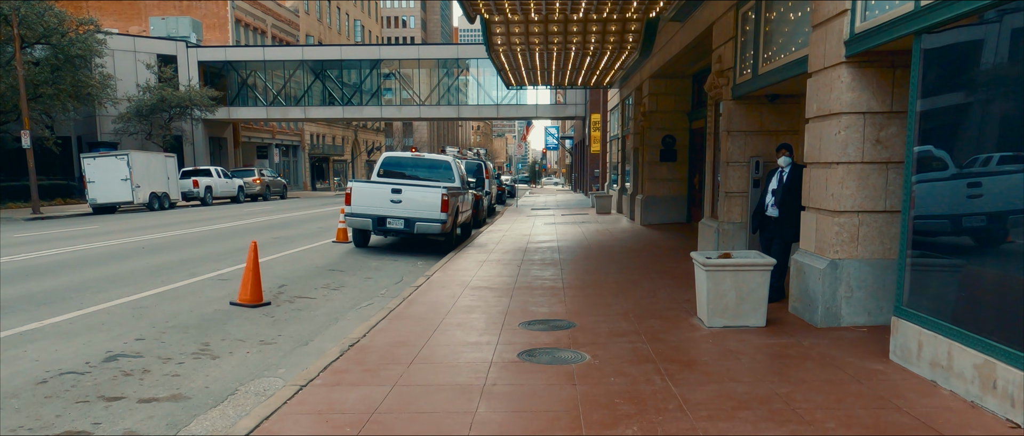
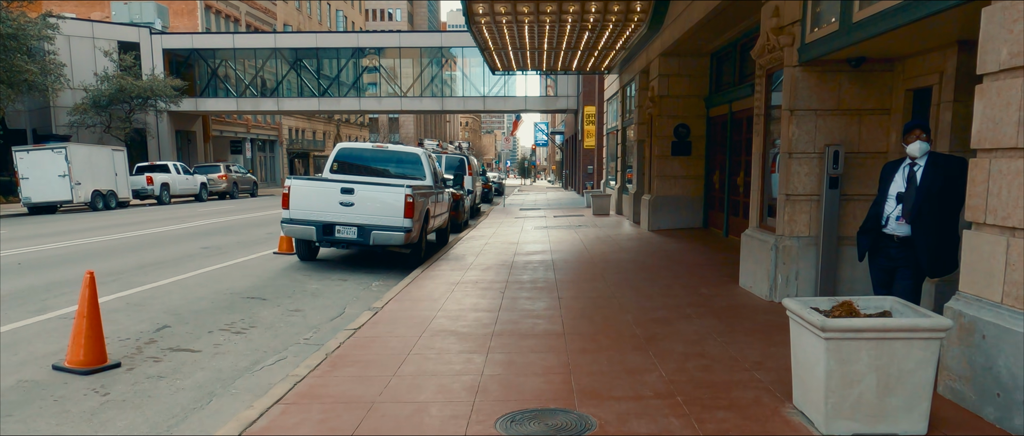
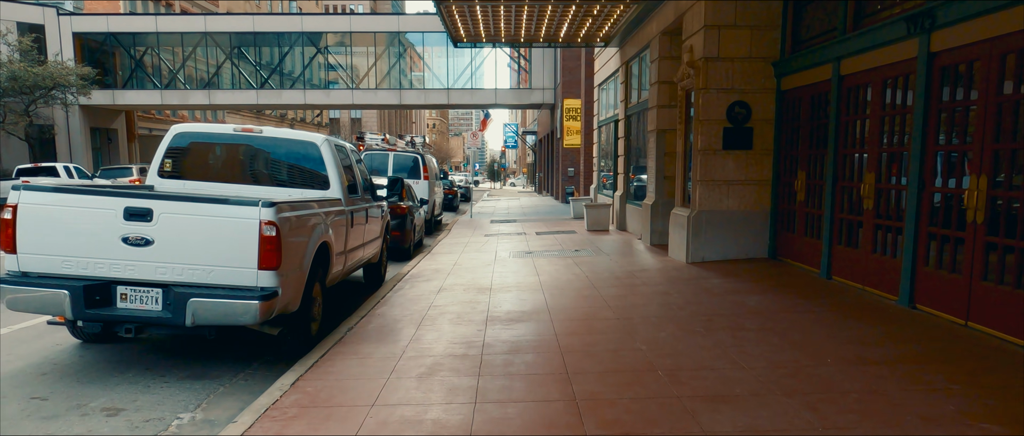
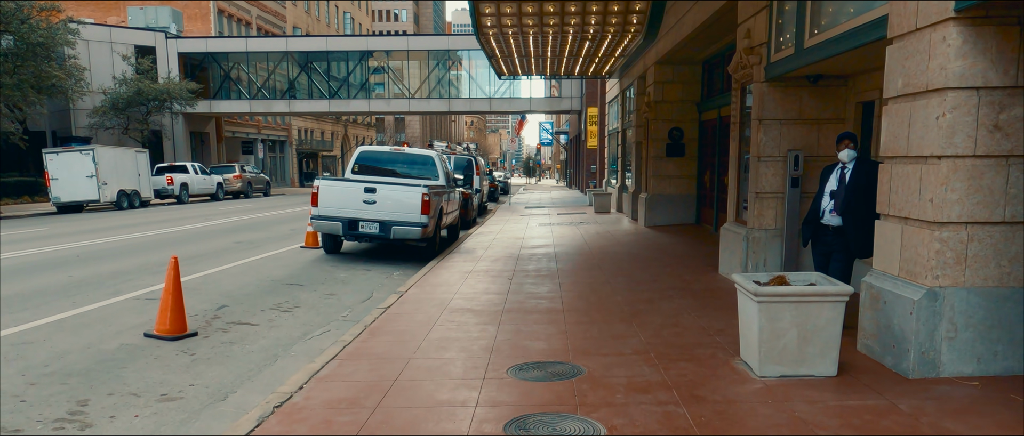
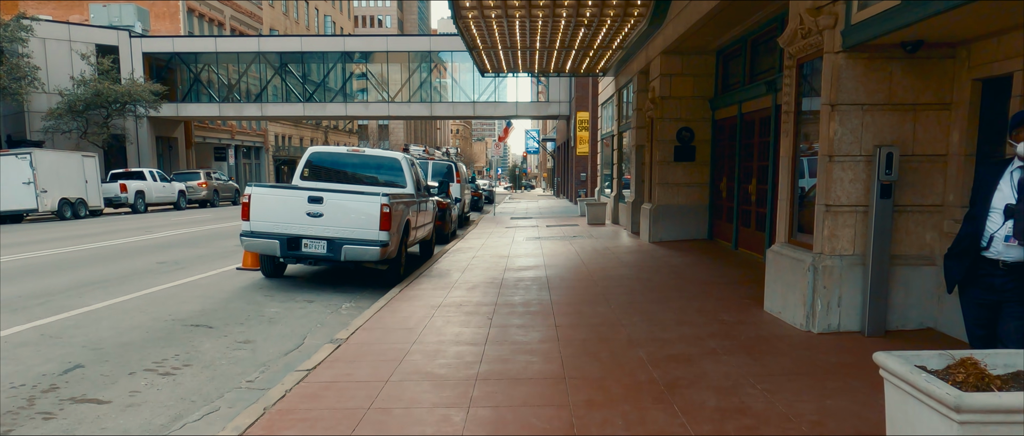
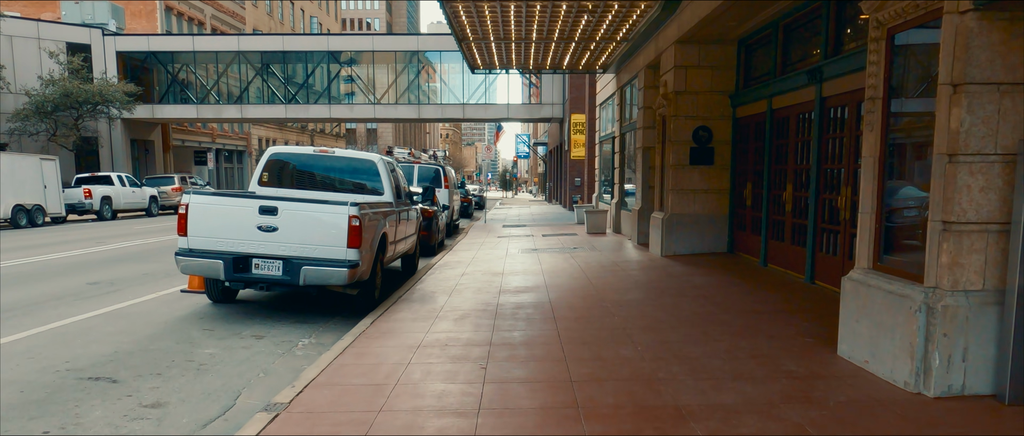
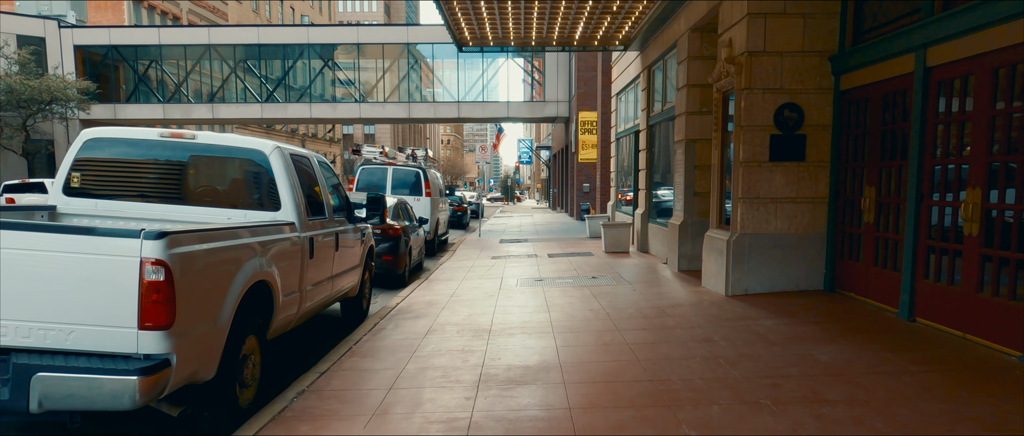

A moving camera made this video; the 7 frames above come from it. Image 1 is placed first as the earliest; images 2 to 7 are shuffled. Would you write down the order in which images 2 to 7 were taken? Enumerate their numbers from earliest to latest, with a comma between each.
4, 2, 5, 6, 3, 7
